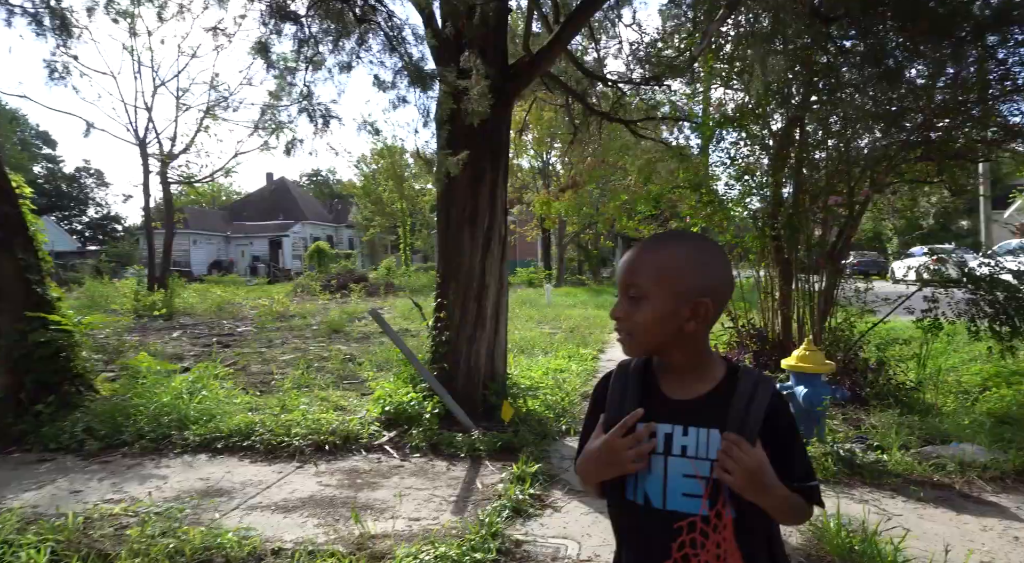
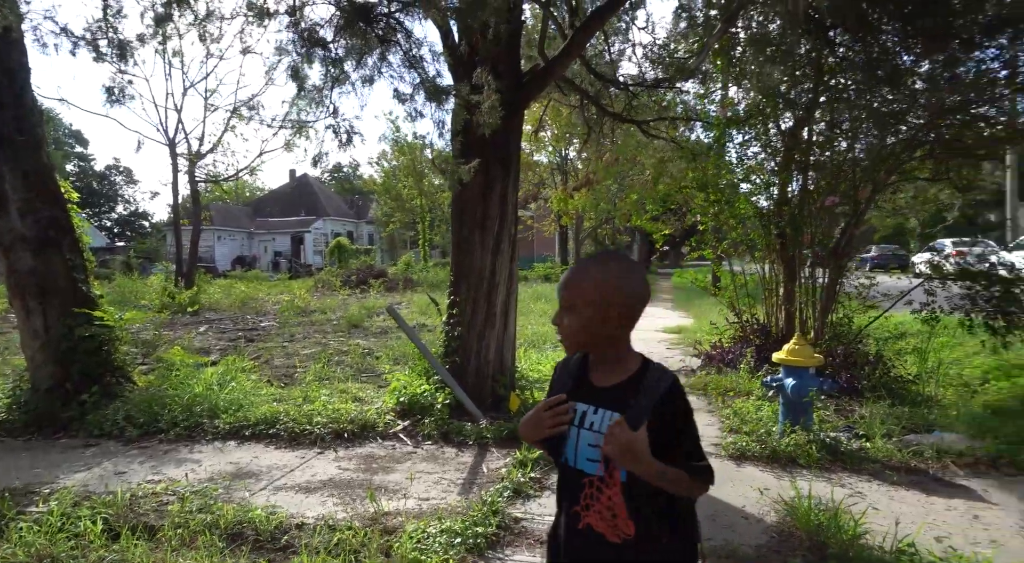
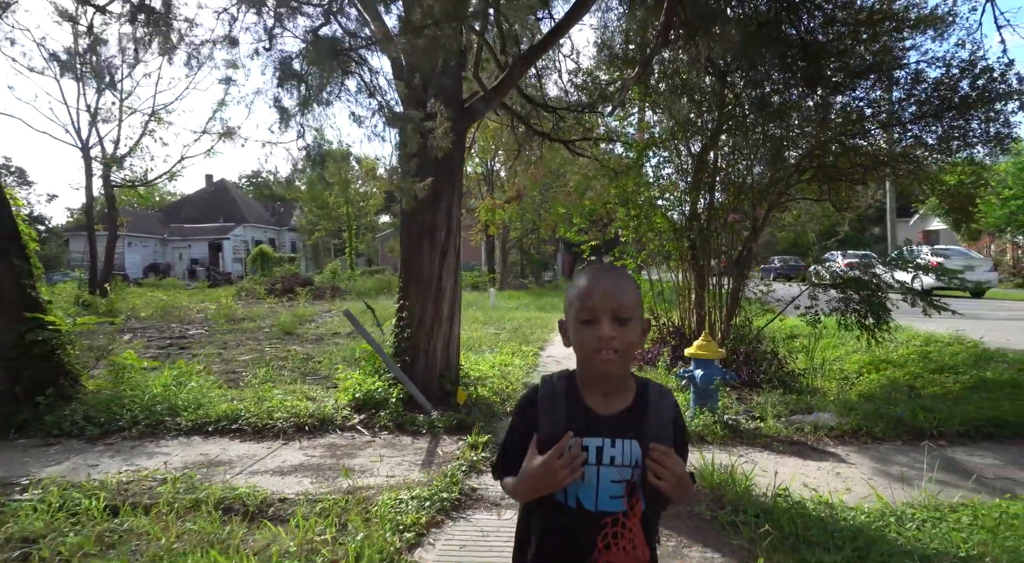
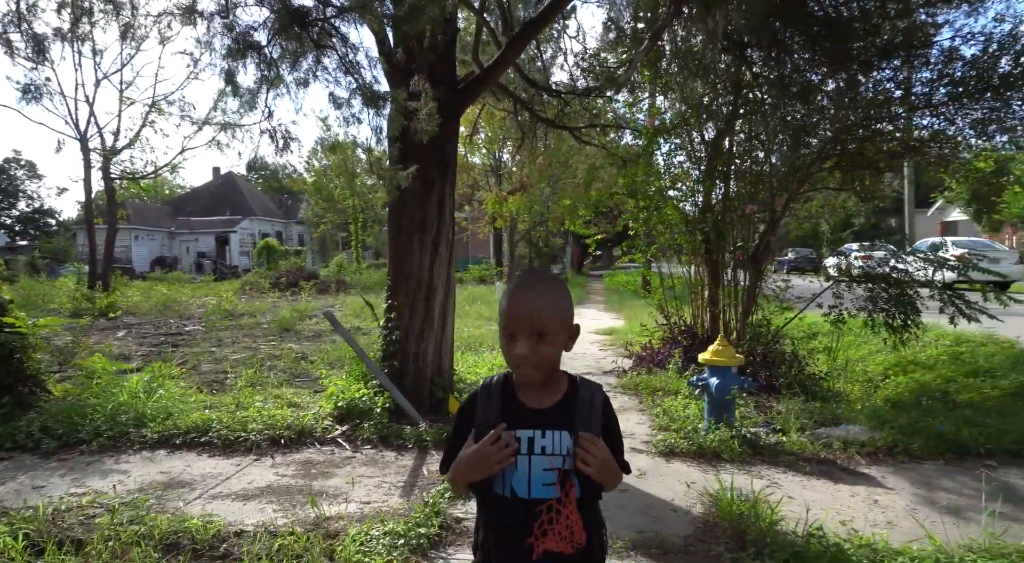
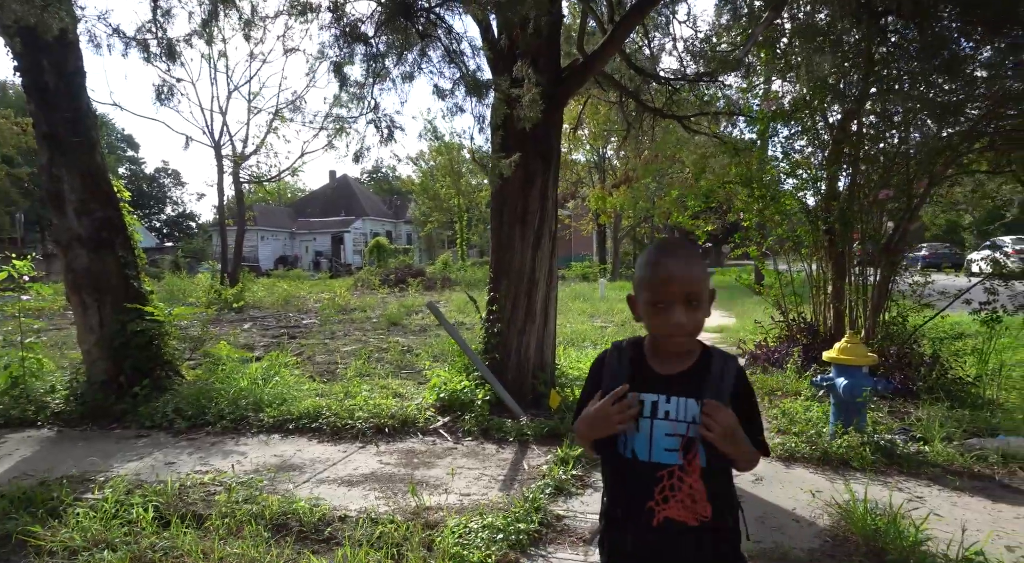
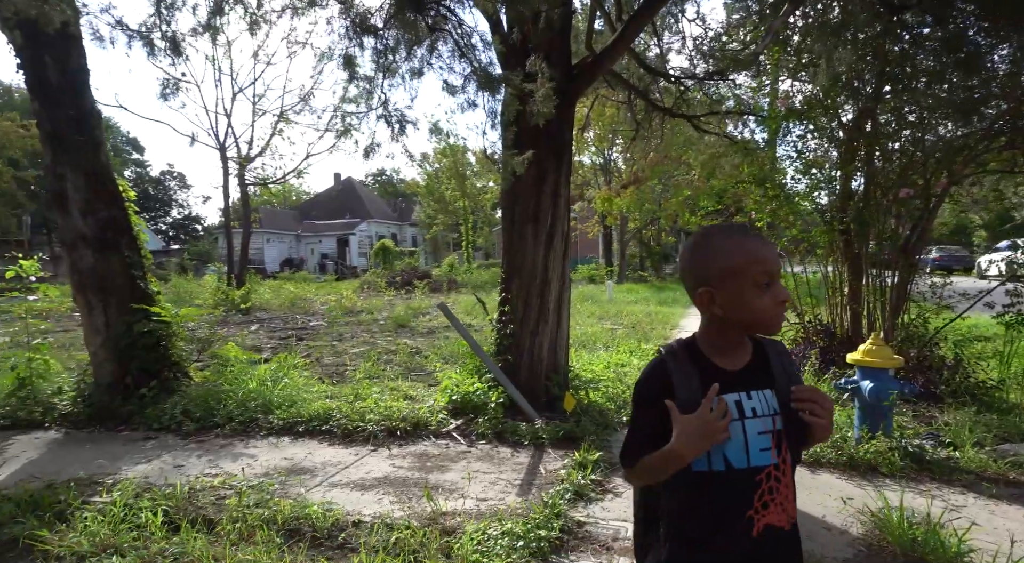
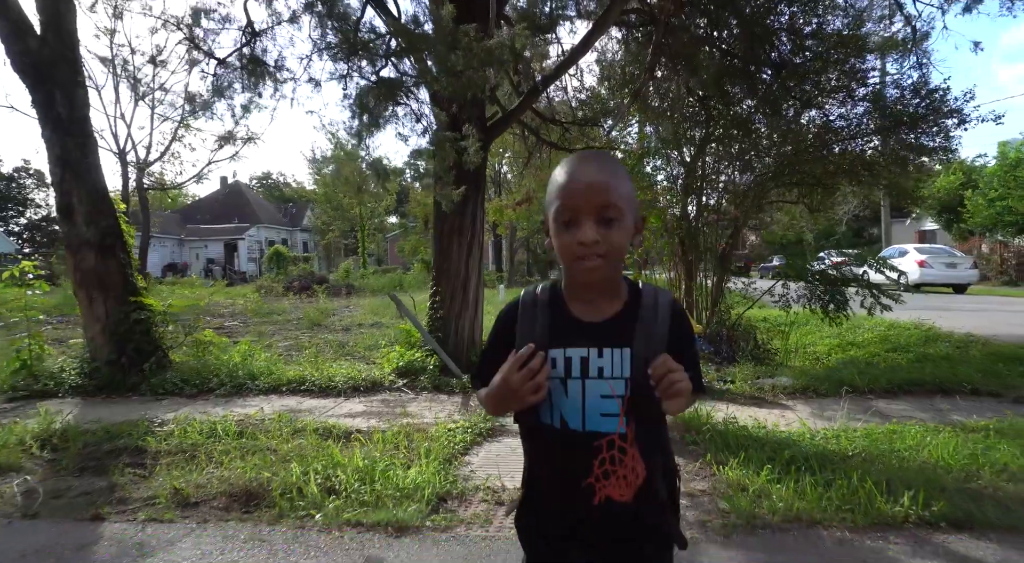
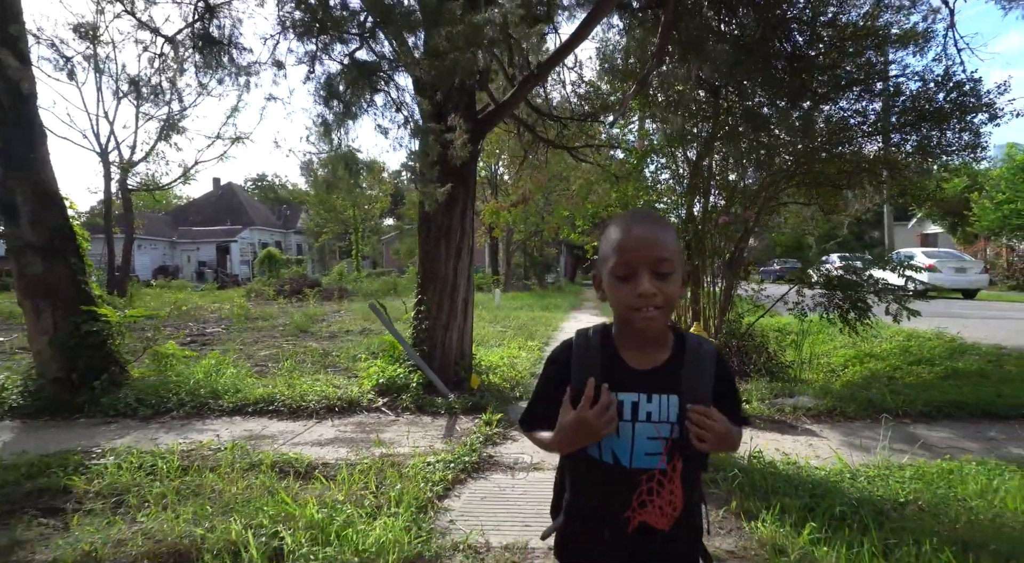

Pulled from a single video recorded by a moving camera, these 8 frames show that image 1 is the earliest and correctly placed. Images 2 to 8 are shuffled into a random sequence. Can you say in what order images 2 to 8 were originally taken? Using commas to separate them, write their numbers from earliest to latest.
6, 5, 2, 4, 3, 8, 7
